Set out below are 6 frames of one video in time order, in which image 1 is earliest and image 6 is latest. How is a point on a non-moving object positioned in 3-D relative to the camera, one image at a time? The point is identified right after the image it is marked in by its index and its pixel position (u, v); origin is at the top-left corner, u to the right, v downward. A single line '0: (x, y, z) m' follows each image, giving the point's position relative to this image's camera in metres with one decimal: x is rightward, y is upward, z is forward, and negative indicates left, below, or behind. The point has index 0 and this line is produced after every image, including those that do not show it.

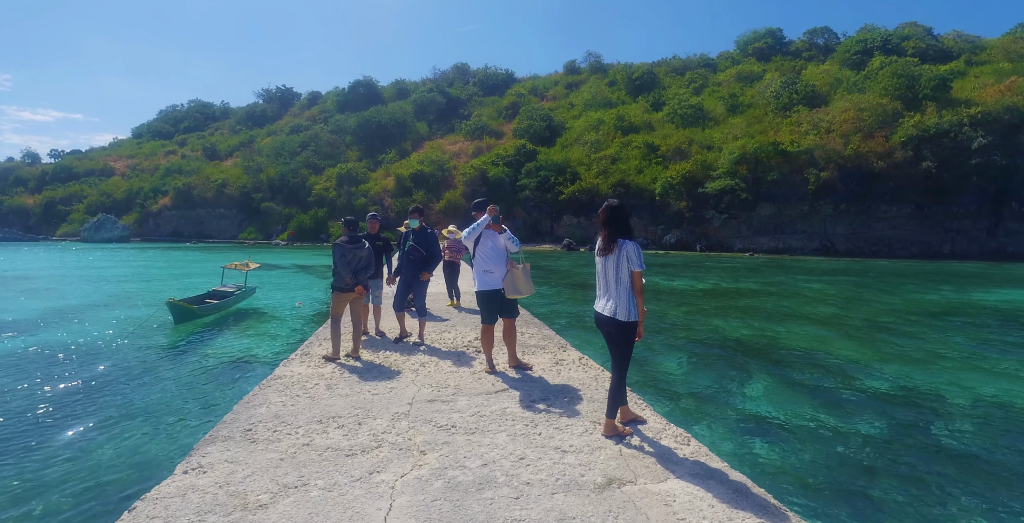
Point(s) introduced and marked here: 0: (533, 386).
0: (+0.2, -1.3, +4.6) m
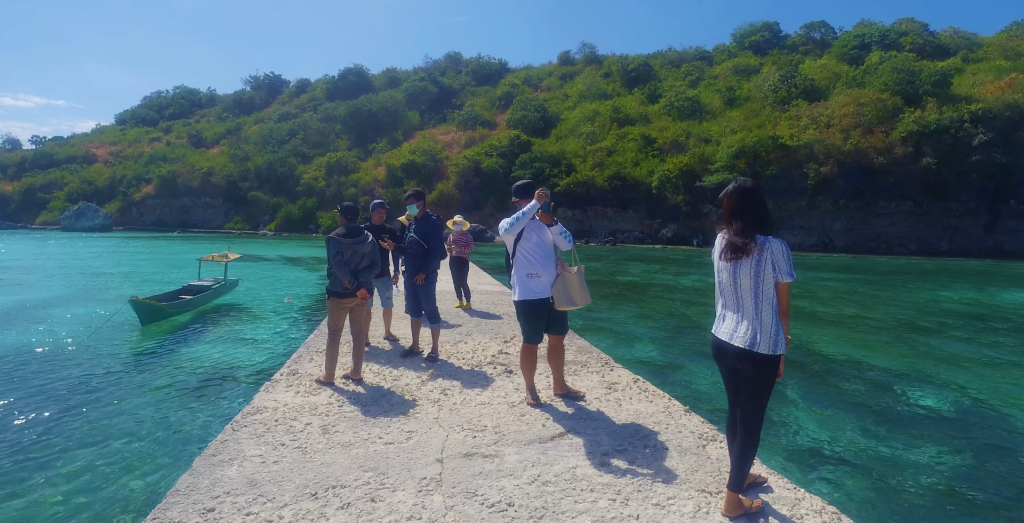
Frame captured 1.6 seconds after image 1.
0: (+0.7, -1.3, +3.5) m
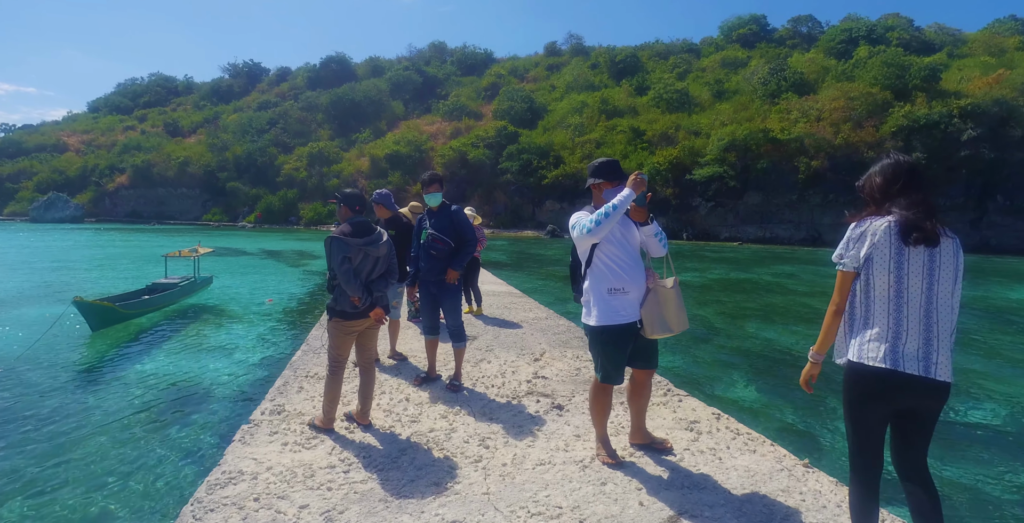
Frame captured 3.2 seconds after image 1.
0: (+1.1, -1.4, +2.5) m
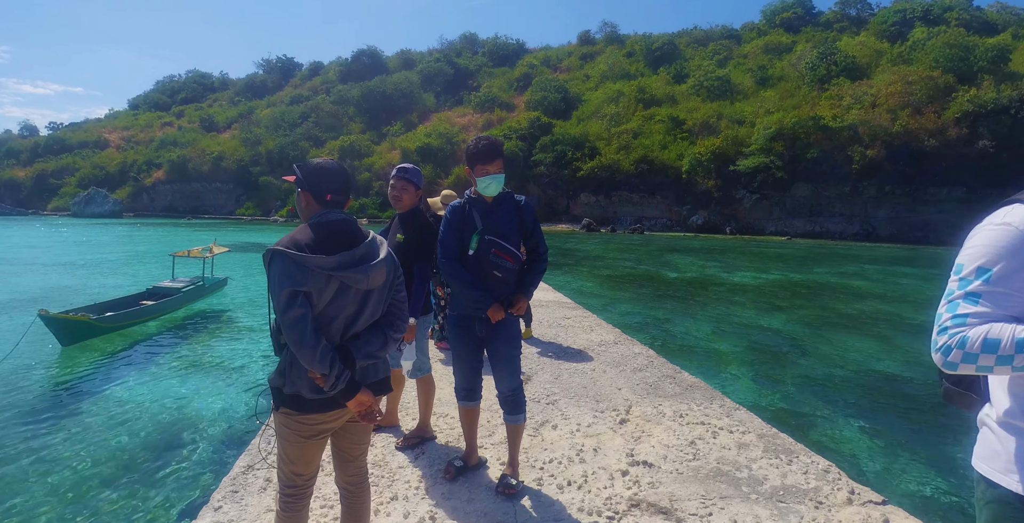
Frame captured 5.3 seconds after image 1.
0: (+1.5, -1.6, +0.8) m
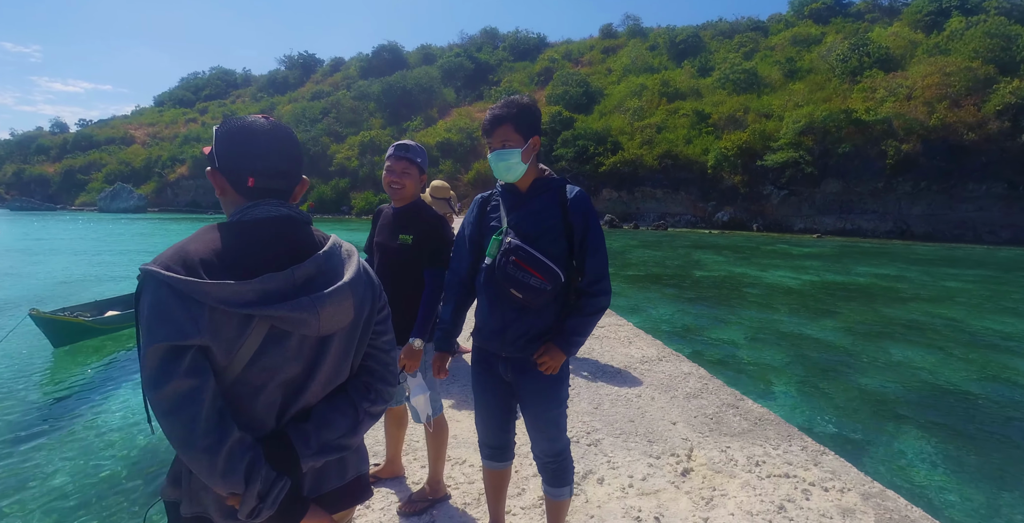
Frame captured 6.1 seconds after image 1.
0: (+1.6, -1.6, 0.0) m
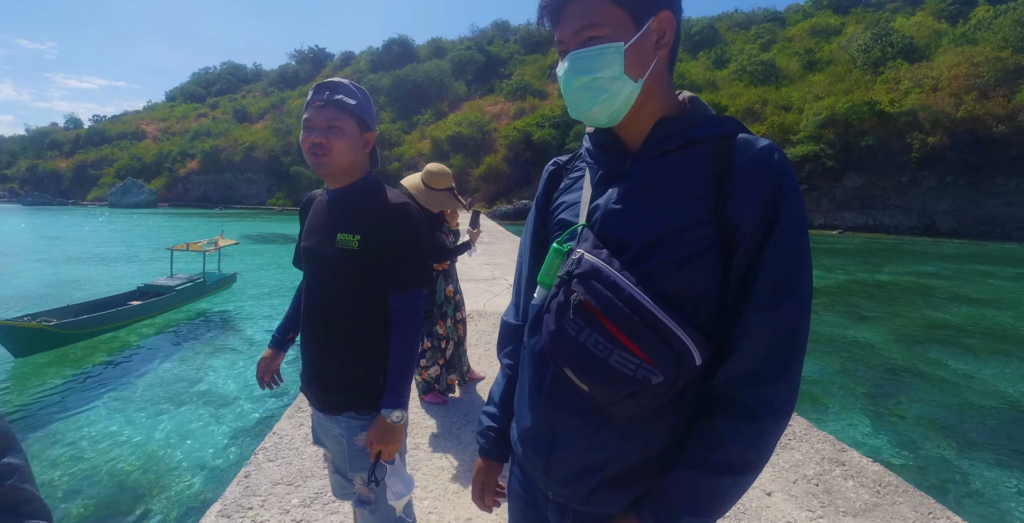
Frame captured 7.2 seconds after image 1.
0: (+1.7, -1.7, -0.9) m
